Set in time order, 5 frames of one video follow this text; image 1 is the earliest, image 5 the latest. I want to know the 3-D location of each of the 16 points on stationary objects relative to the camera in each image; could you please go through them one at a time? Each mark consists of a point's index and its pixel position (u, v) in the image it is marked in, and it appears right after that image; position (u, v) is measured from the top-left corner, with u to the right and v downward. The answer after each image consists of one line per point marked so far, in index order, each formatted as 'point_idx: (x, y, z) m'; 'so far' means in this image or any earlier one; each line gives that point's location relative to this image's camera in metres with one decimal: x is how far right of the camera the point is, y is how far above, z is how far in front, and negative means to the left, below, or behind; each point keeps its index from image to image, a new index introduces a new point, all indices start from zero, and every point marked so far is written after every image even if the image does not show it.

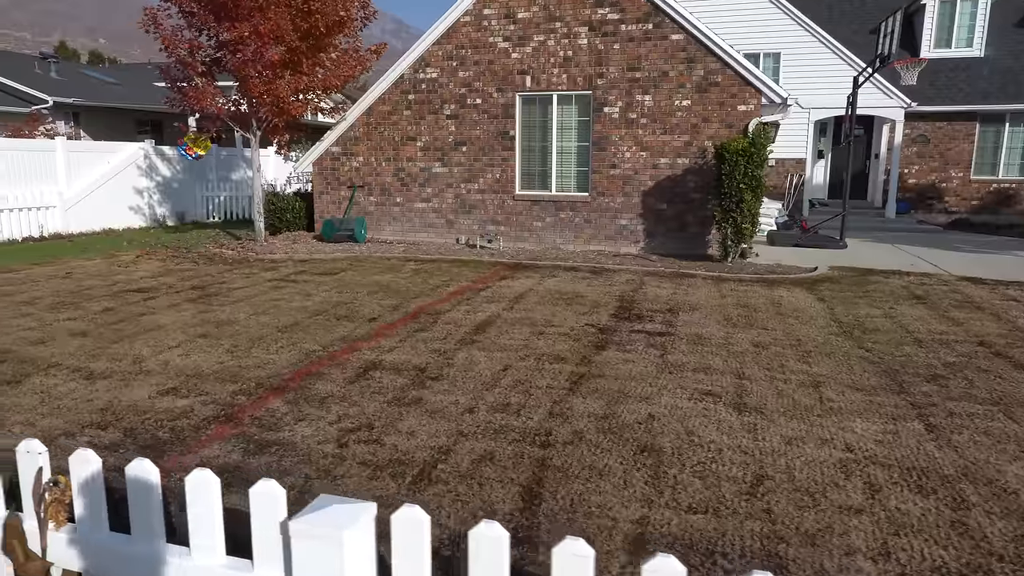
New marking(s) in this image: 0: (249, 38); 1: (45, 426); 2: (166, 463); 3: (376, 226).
0: (-4.0, +3.8, +10.6) m
1: (-3.1, -0.9, +4.6) m
2: (-2.0, -1.0, +4.1) m
3: (-2.7, +1.2, +13.7) m
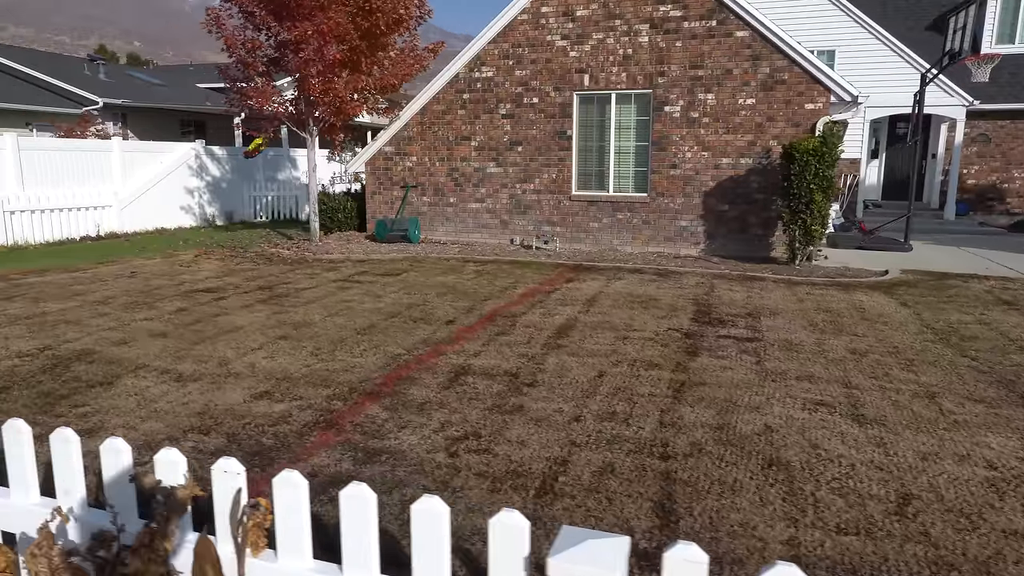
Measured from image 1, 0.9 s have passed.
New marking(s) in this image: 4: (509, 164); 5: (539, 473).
0: (-3.0, +3.8, +10.6) m
1: (-2.4, -0.9, +4.5) m
2: (-1.3, -1.1, +4.0) m
3: (-1.6, +1.2, +13.6) m
4: (0.0, +2.3, +12.9) m
5: (+0.2, -1.1, +4.0) m
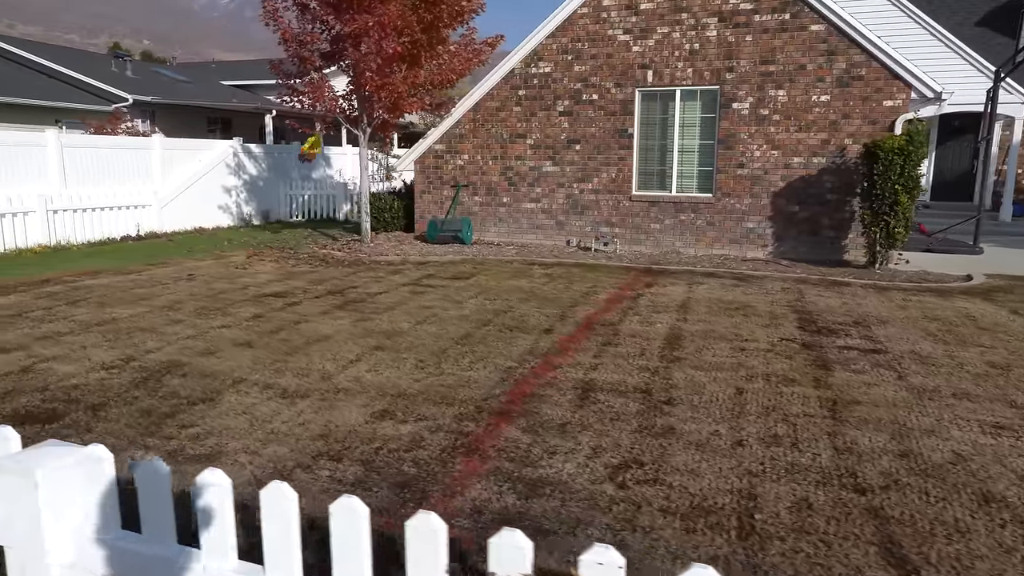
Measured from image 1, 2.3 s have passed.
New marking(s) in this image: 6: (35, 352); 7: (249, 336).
0: (-2.0, +3.8, +10.2) m
1: (-1.4, -1.0, +4.1) m
2: (-0.4, -1.1, +3.6) m
3: (-0.6, +1.2, +13.2) m
4: (+1.0, +2.2, +12.5) m
5: (+1.1, -1.1, +3.6) m
6: (-4.1, -0.5, +5.9) m
7: (-2.4, -0.4, +6.4) m
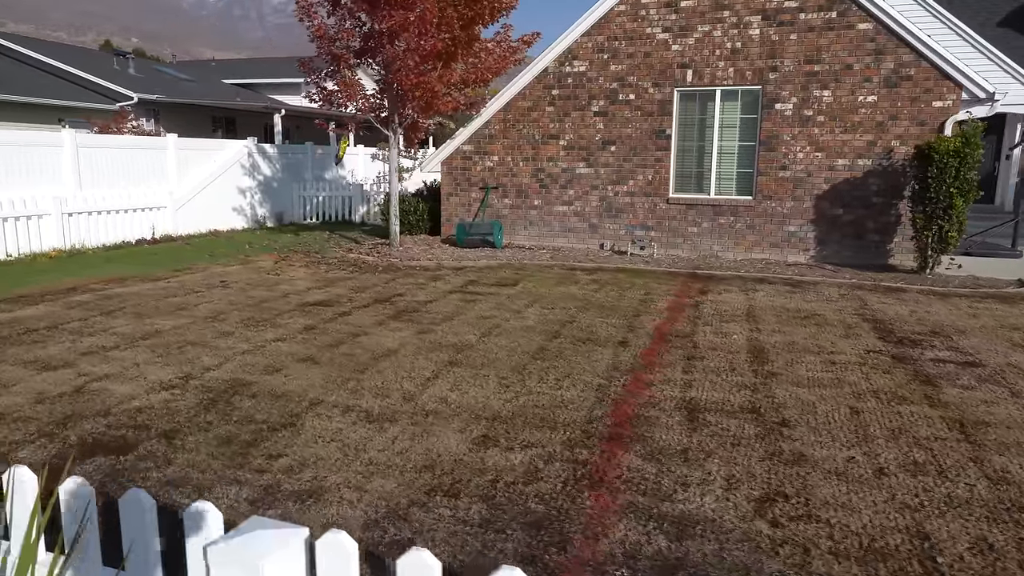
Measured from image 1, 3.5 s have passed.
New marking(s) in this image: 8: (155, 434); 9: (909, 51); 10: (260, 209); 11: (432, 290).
0: (-1.4, +3.7, +9.8) m
1: (-0.7, -1.1, +3.7) m
2: (+0.3, -1.2, +3.2) m
3: (0.0, +1.1, +12.8) m
4: (+1.5, +2.2, +12.1) m
5: (+1.8, -1.2, +3.3) m
6: (-3.4, -0.6, +5.5) m
7: (-1.8, -0.5, +6.0) m
8: (-2.2, -0.9, +4.3) m
9: (+5.9, +3.5, +10.4) m
10: (-5.7, +1.8, +15.8) m
11: (-1.0, 0.0, +8.6) m
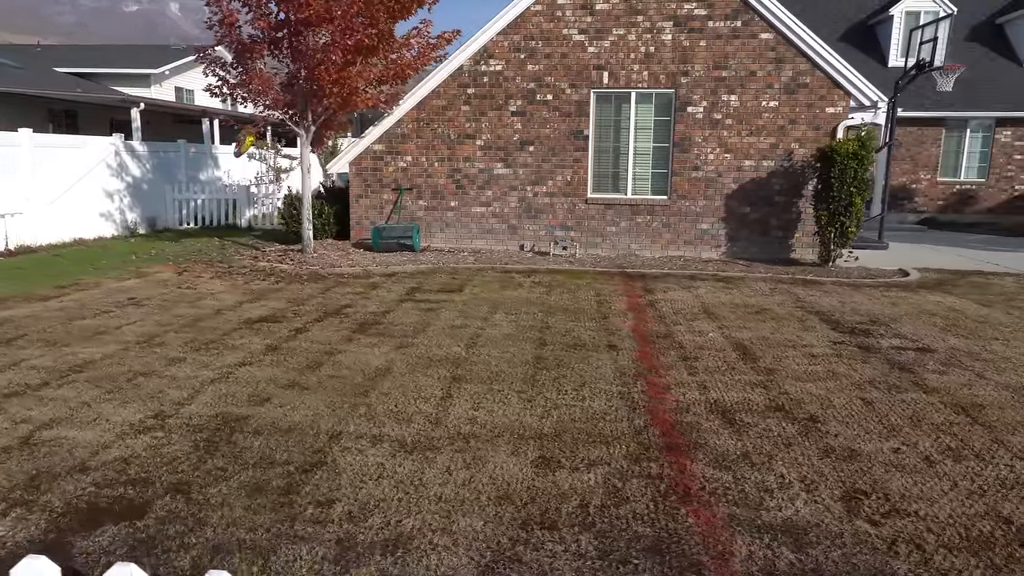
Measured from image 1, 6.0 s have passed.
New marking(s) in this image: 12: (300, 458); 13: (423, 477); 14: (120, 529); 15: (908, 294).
0: (-2.3, +3.5, +9.1) m
1: (-0.2, -1.2, +3.4) m
2: (+0.9, -1.3, +3.1) m
3: (-1.5, +1.0, +12.4) m
4: (+0.1, +2.1, +12.0) m
5: (+2.4, -1.2, +3.4) m
6: (-3.2, -0.8, +4.5) m
7: (-1.7, -0.7, +5.4) m
8: (-1.8, -1.0, +3.6) m
9: (+4.7, +3.7, +11.3) m
10: (-7.7, +1.5, +14.1) m
11: (-1.5, -0.1, +8.1) m
12: (-1.2, -1.0, +4.0) m
13: (-0.5, -1.0, +3.9) m
14: (-1.8, -1.1, +3.3) m
15: (+5.2, -0.1, +9.2) m
